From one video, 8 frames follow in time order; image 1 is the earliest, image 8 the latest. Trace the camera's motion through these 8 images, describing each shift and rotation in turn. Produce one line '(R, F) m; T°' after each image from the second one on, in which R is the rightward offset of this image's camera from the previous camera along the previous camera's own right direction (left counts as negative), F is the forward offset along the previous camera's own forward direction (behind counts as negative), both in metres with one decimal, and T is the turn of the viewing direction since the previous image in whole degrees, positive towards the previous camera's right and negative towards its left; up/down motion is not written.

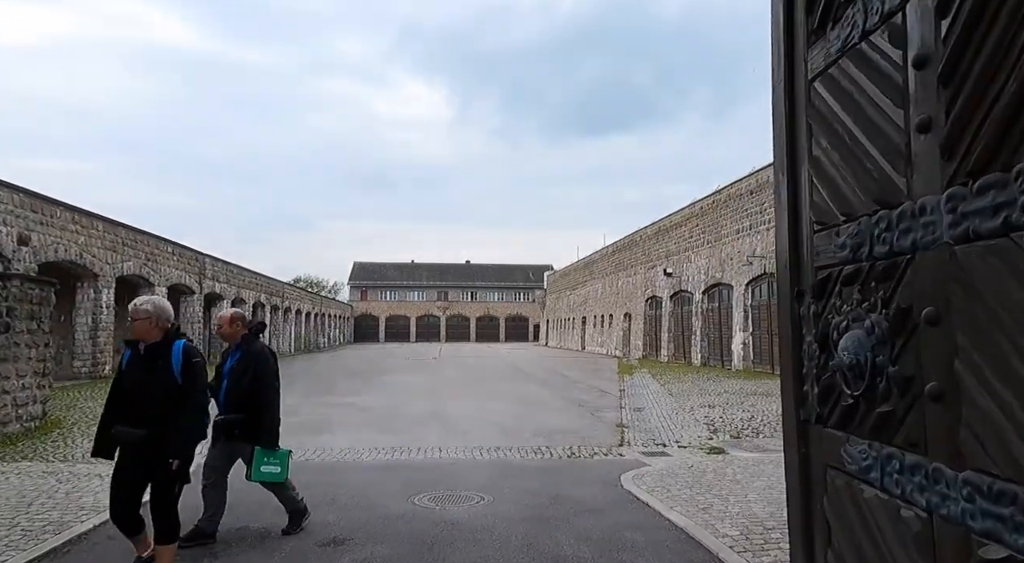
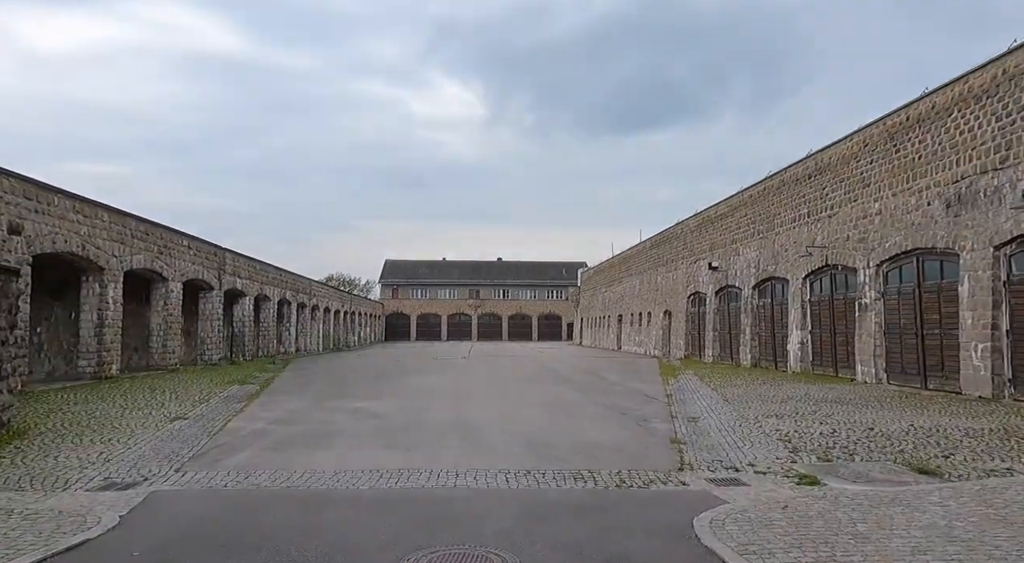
(0.0, +1.4) m; -3°
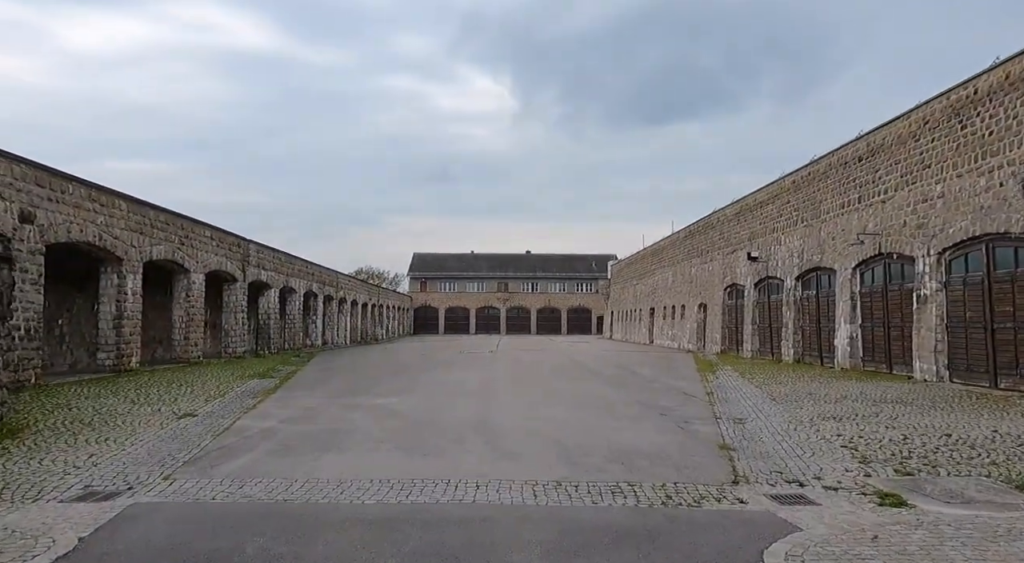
(0.0, +0.7) m; -2°
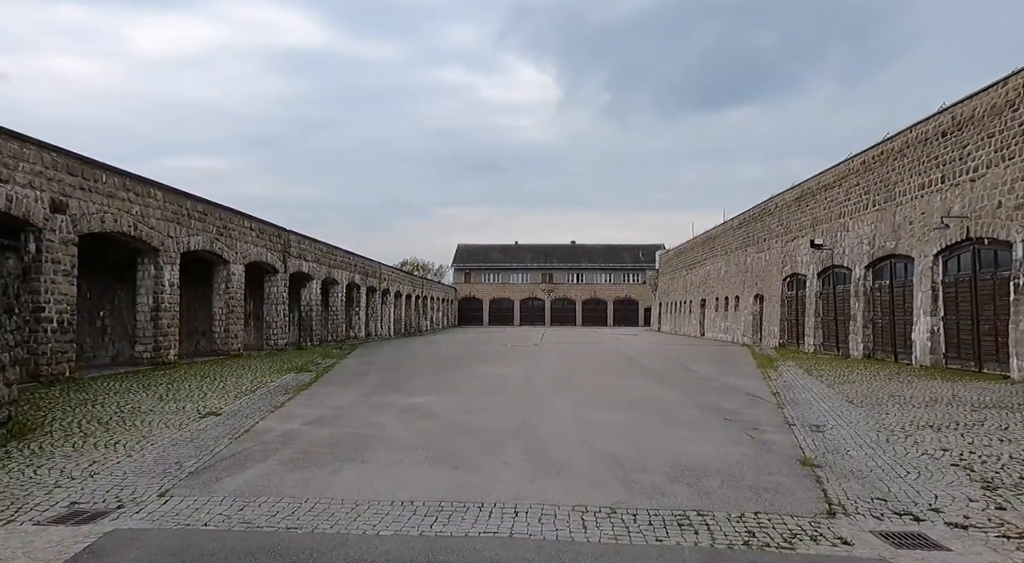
(0.0, +0.8) m; -4°
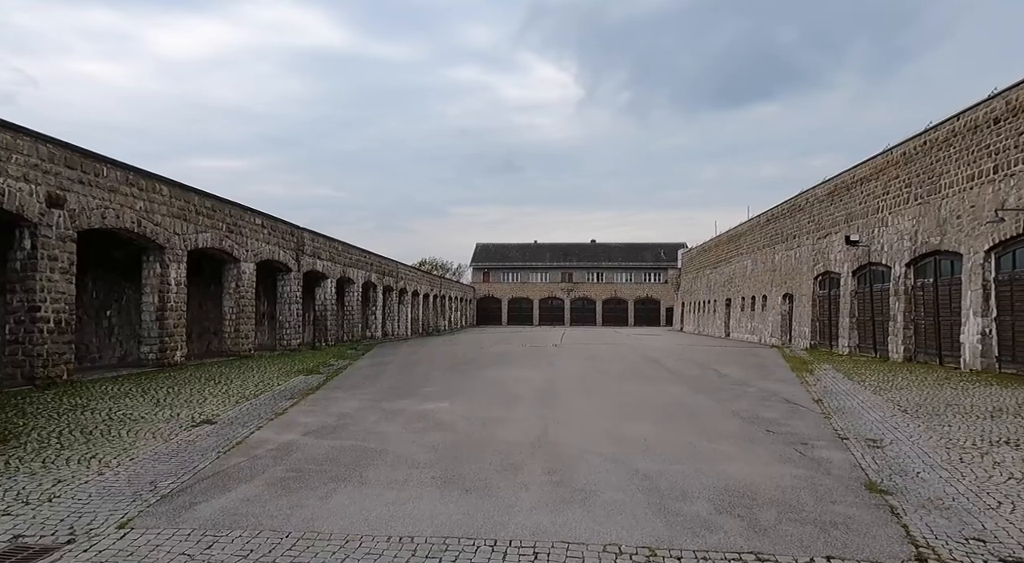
(0.0, +0.7) m; -2°
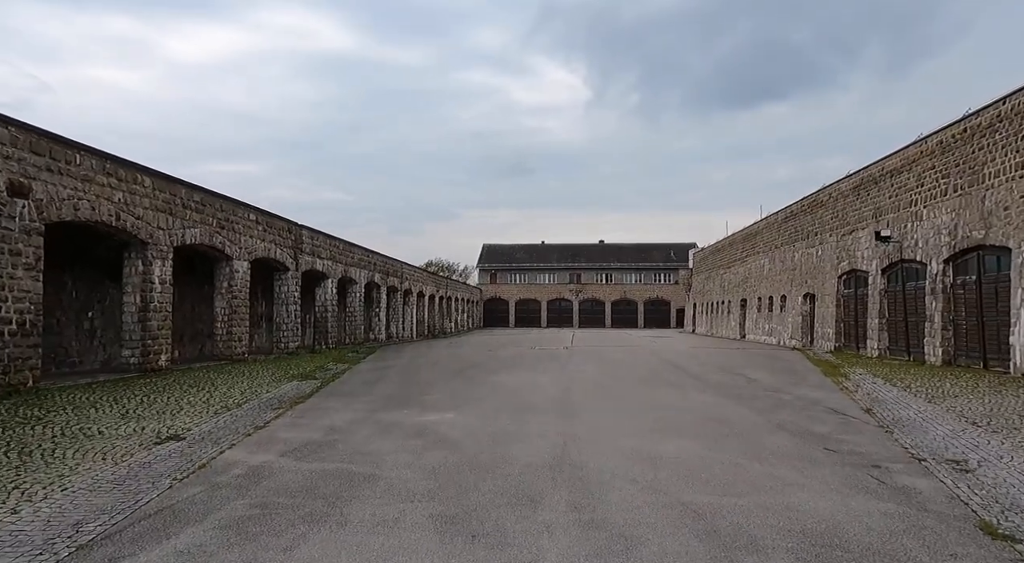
(-0.1, +1.0) m; -1°
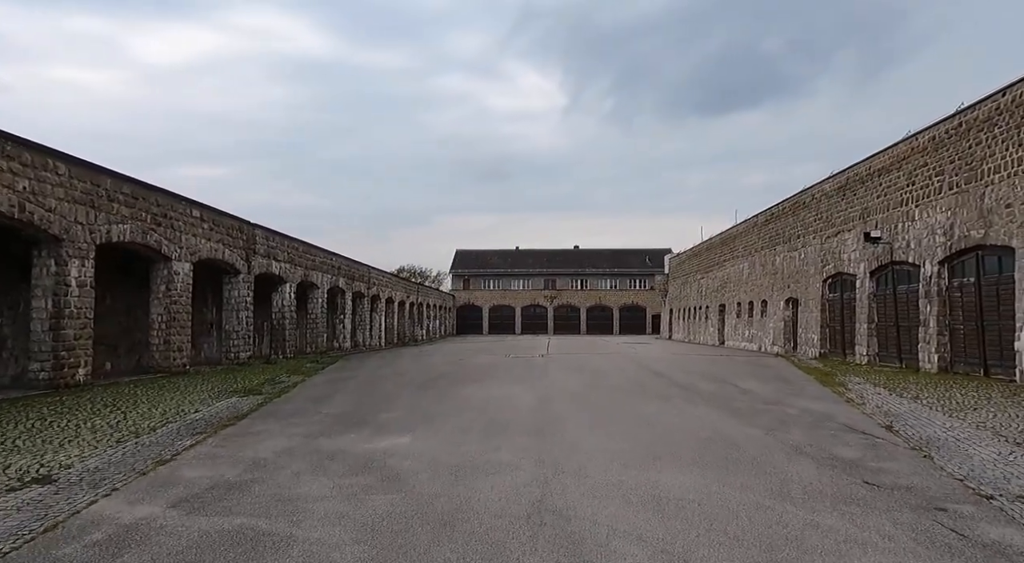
(+0.1, +1.3) m; +2°
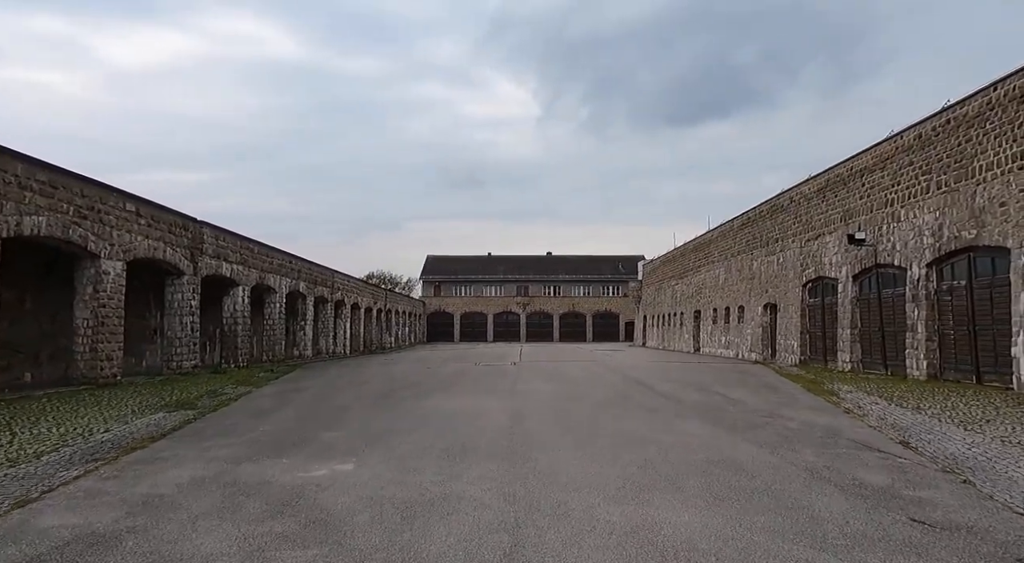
(+0.1, +1.1) m; +2°
